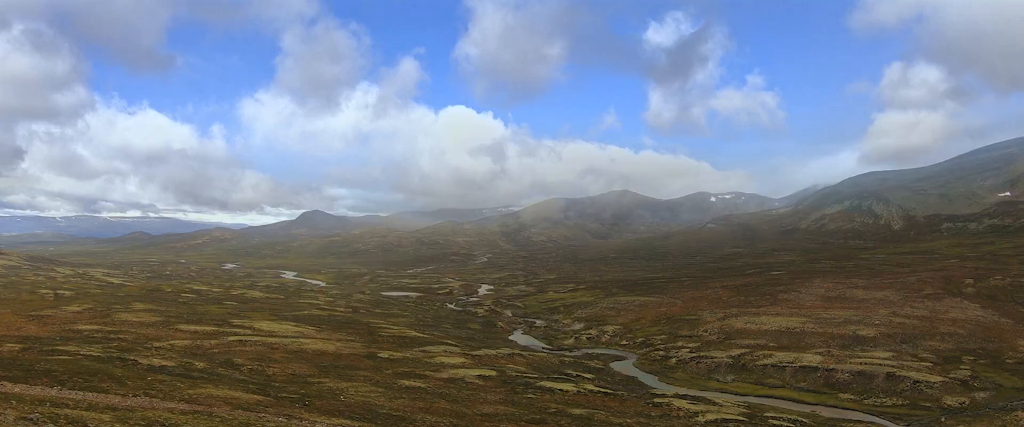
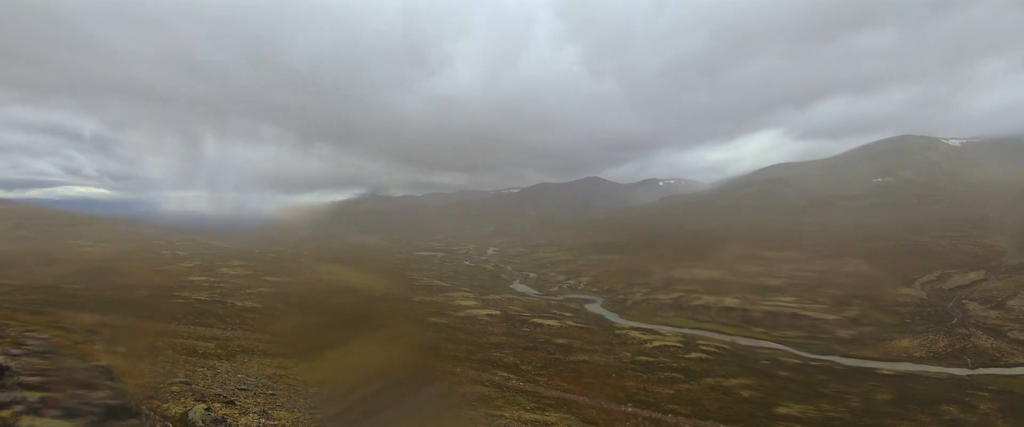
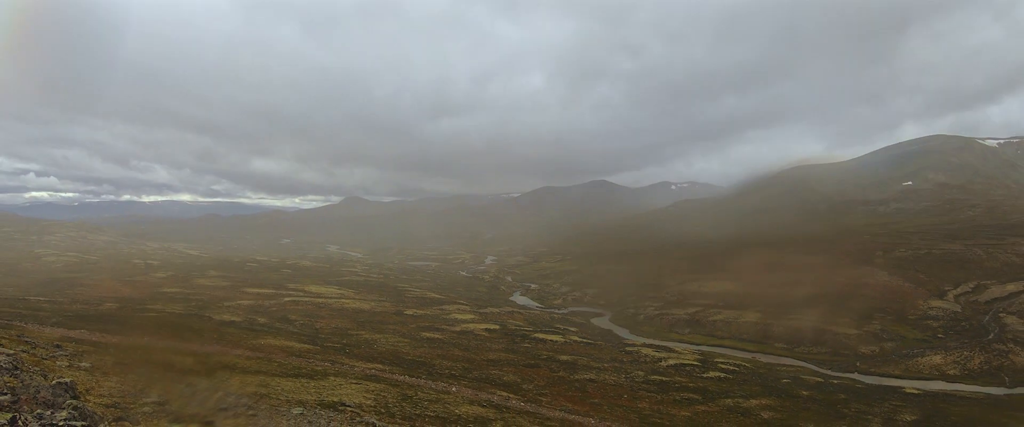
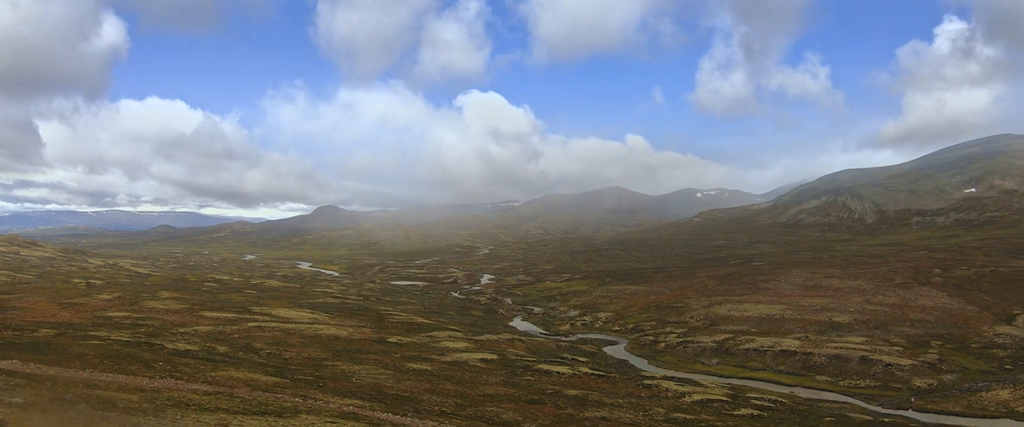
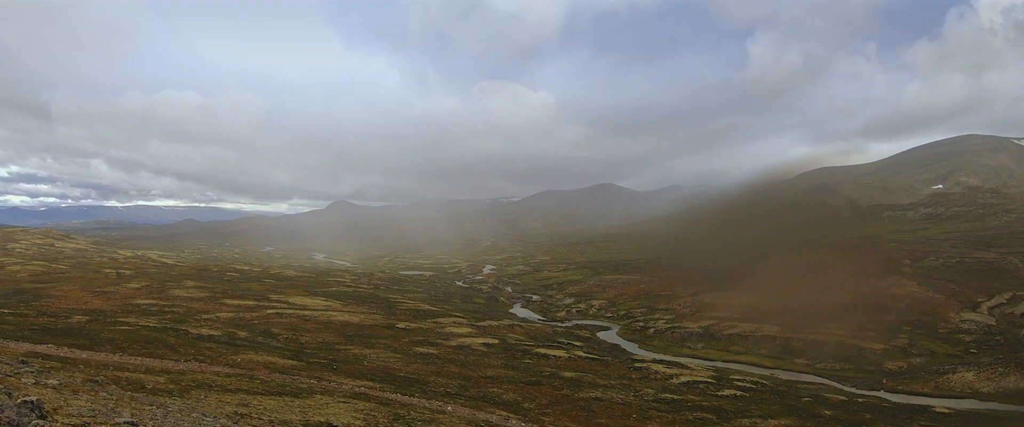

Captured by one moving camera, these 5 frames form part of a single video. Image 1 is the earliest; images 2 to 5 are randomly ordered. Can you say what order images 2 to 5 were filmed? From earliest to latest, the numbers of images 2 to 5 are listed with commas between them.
4, 5, 3, 2
